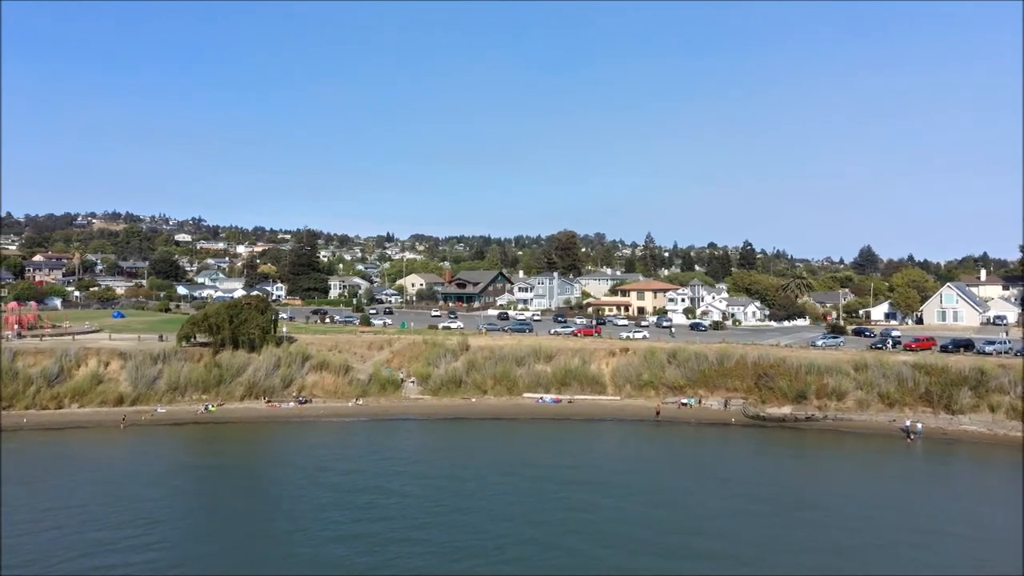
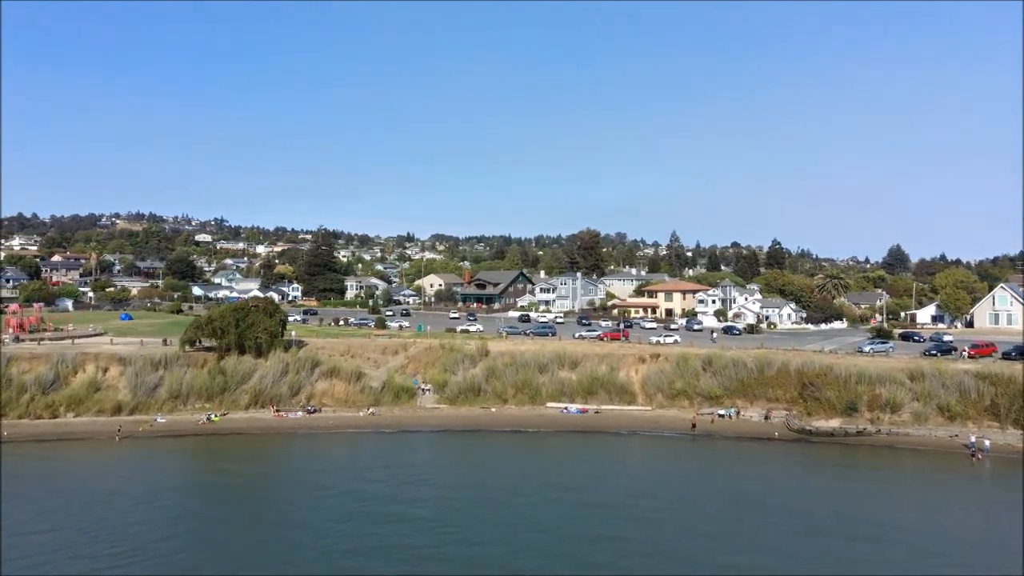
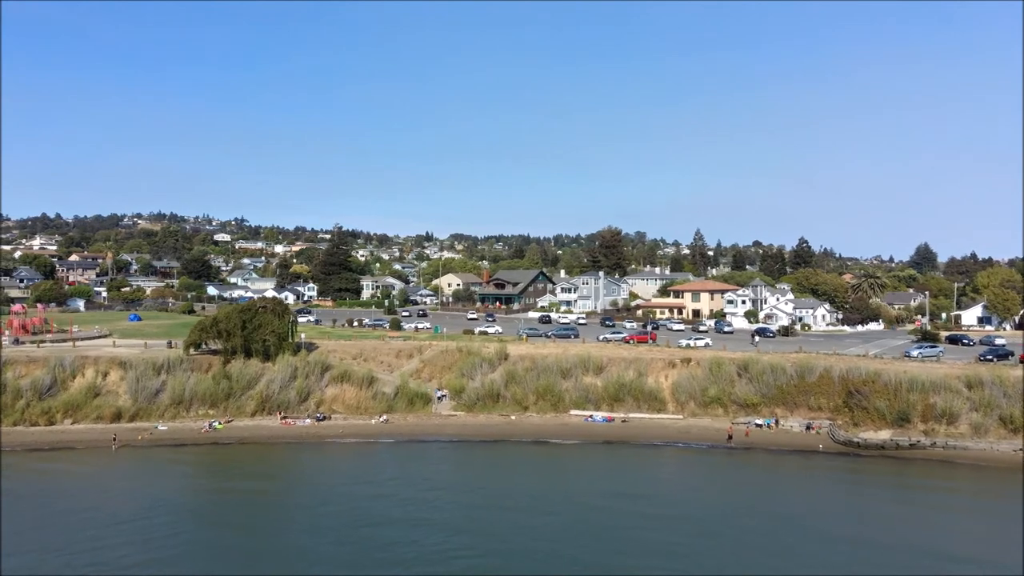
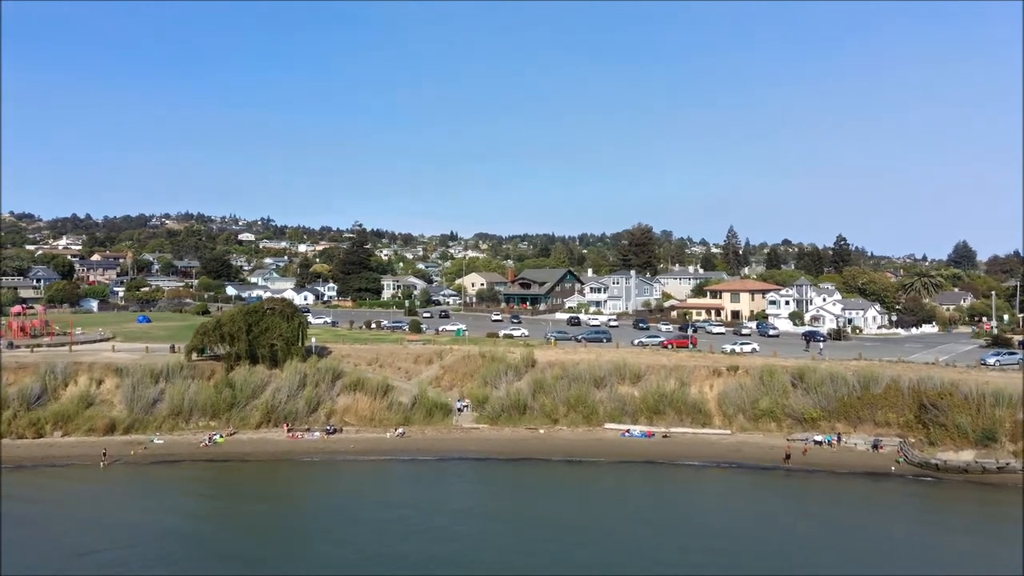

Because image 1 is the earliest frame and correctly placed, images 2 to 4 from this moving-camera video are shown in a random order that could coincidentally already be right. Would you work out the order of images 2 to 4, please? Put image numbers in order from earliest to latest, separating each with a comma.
2, 3, 4
